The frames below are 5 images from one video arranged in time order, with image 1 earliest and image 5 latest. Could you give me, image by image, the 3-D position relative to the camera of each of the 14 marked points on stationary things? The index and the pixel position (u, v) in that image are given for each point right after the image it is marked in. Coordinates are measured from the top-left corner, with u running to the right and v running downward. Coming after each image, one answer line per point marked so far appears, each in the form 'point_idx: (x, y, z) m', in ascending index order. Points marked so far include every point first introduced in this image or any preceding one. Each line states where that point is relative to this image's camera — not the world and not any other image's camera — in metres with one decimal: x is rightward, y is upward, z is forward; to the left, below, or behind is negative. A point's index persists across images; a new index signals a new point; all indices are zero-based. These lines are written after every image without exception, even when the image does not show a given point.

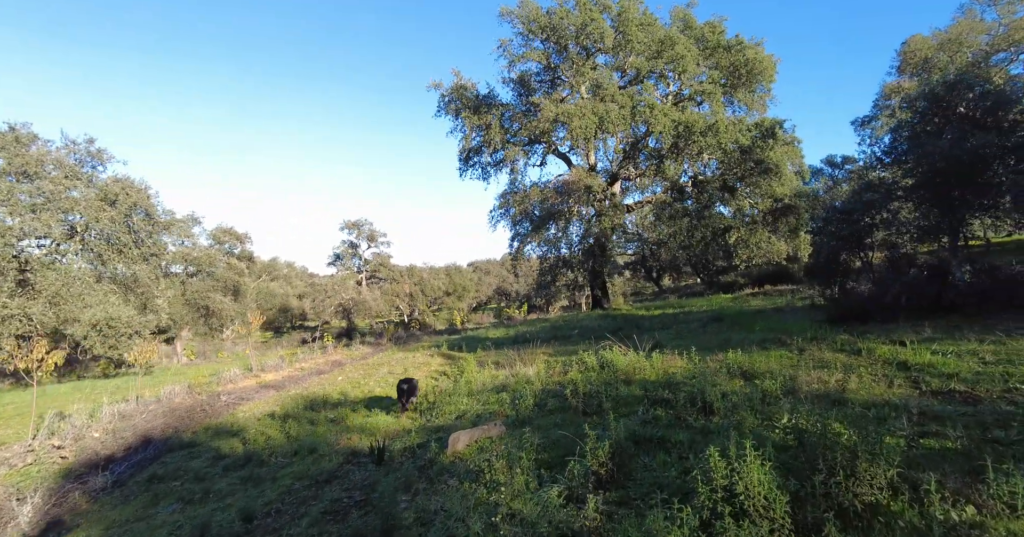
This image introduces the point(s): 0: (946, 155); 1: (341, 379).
0: (+6.7, +1.8, +7.8) m
1: (-4.0, -2.6, +12.1) m
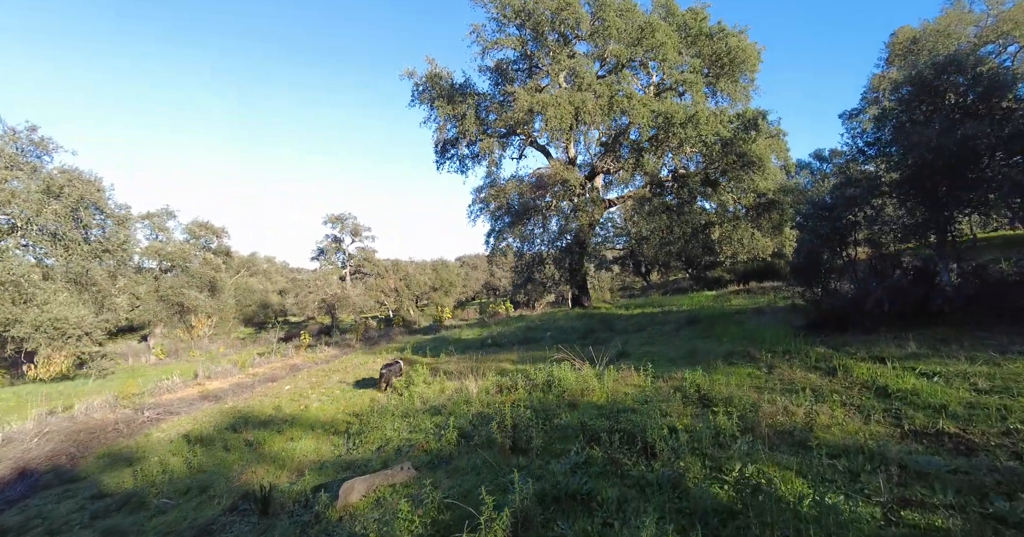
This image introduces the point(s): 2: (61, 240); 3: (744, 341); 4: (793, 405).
0: (+5.9, +1.7, +7.1) m
1: (-4.9, -2.7, +11.2) m
2: (-16.2, +1.0, +18.2) m
3: (+3.6, -1.1, +7.8) m
4: (+2.5, -1.2, +4.5) m
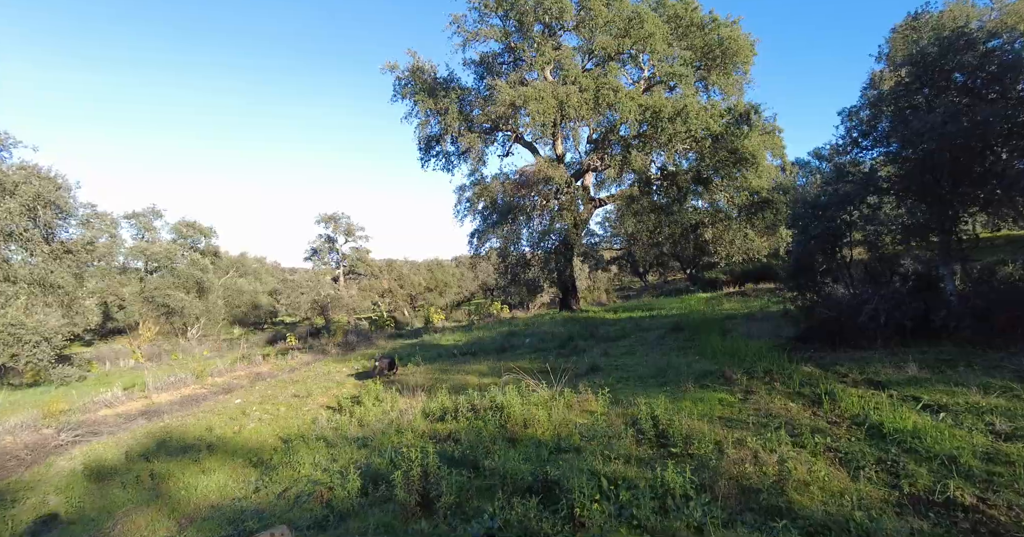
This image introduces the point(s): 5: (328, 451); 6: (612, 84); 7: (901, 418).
0: (+5.3, +1.6, +6.2) m
1: (-5.6, -2.7, +10.4) m
2: (-16.9, +0.9, +17.3) m
3: (+2.9, -1.2, +7.0) m
4: (+1.8, -1.3, +3.7) m
5: (-2.1, -2.0, +5.7) m
6: (+3.5, +6.5, +17.7) m
7: (+2.9, -1.1, +3.8) m
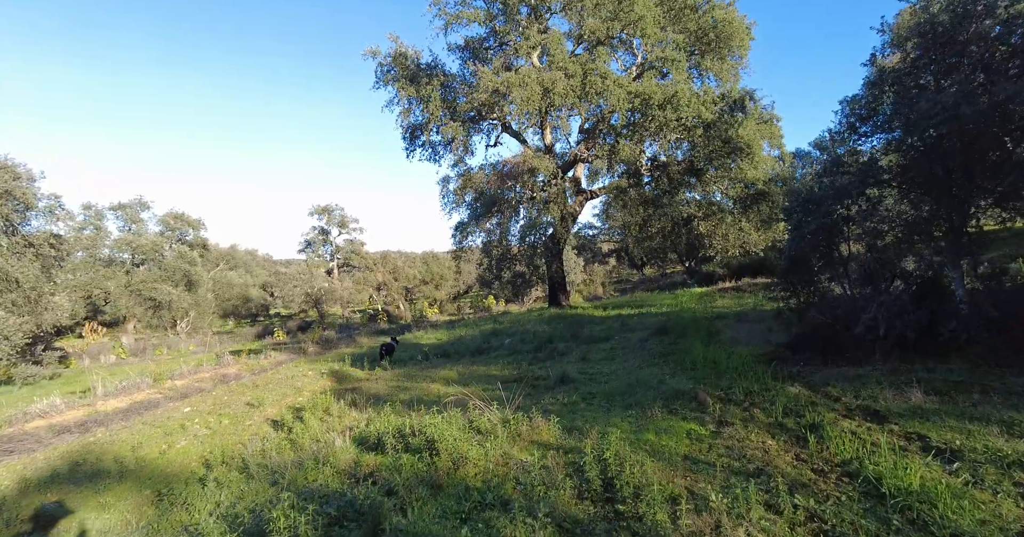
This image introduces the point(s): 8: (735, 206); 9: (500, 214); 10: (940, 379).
0: (+4.7, +1.6, +5.4) m
1: (-6.2, -2.7, +9.6) m
2: (-17.5, +1.1, +16.5) m
3: (+2.3, -1.2, +6.2) m
4: (+1.2, -1.4, +2.9) m
5: (-2.7, -2.1, +4.9) m
6: (+2.9, +6.6, +16.8) m
7: (+2.3, -1.2, +3.0) m
8: (+8.1, +2.2, +18.3) m
9: (-0.5, +2.1, +19.2) m
10: (+3.9, -1.0, +4.6) m
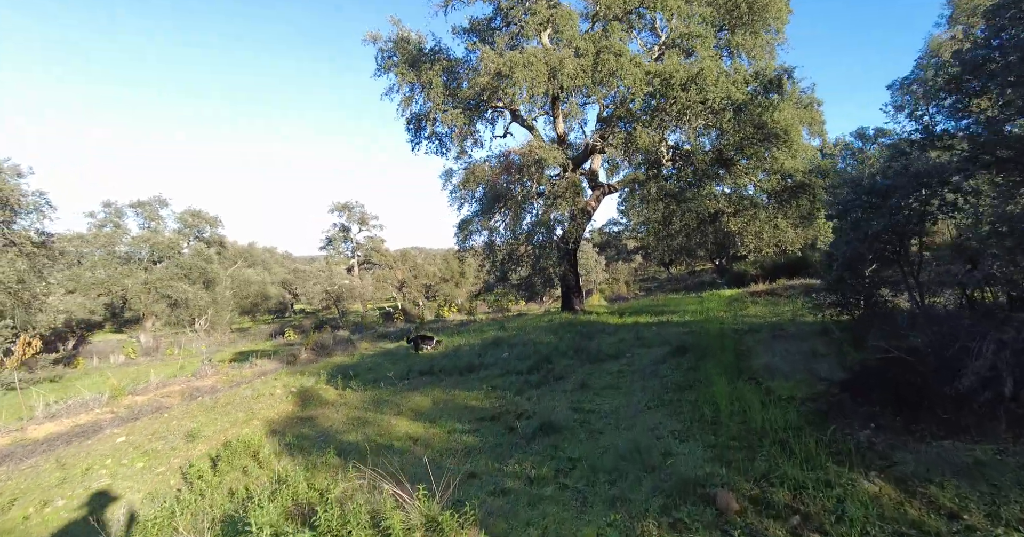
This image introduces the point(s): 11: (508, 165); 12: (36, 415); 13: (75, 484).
0: (+4.2, +1.4, +3.4) m
1: (-6.5, -2.8, +8.3) m
2: (-17.4, +1.0, +15.7) m
3: (+1.9, -1.4, +4.4) m
4: (+0.6, -1.6, +1.1) m
5: (-3.2, -2.3, +3.4) m
6: (+3.0, +6.5, +14.9) m
7: (+1.7, -1.4, +1.2) m
8: (+8.2, +2.2, +16.1) m
9: (-0.3, +2.0, +17.5) m
10: (+3.3, -1.2, +2.7) m
11: (-0.1, +3.5, +17.1) m
12: (-10.0, -3.0, +10.6) m
13: (-5.4, -2.7, +6.3) m
